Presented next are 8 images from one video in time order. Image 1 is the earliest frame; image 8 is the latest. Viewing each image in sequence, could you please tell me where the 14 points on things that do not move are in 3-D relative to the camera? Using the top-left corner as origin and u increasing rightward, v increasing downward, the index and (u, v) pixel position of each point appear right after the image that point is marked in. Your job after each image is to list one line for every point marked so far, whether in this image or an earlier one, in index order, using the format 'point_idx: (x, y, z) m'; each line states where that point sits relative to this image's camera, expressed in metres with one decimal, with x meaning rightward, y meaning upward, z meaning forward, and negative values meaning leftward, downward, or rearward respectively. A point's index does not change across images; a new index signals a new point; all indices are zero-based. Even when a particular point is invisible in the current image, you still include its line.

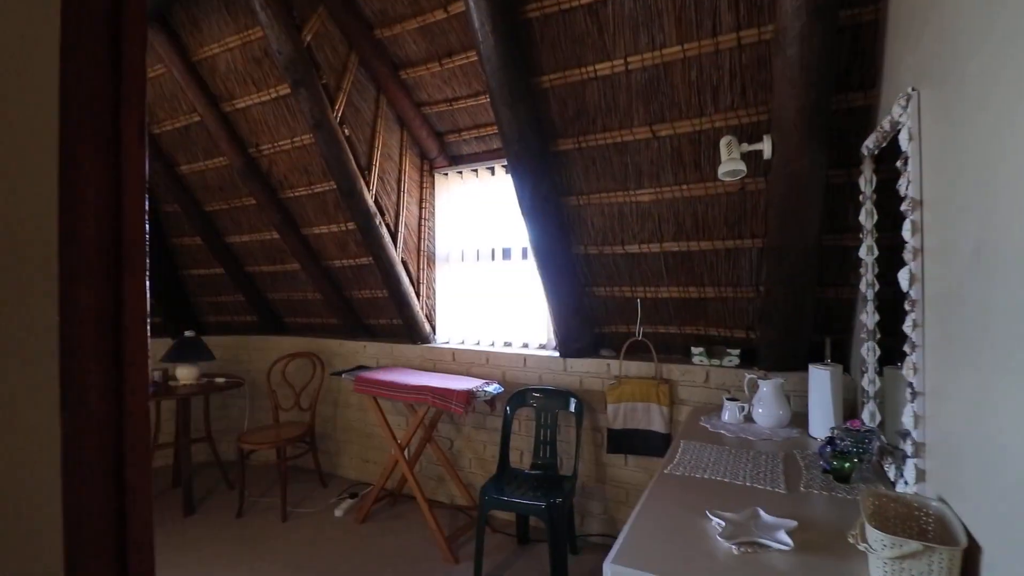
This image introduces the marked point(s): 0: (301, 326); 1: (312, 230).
0: (-1.9, -0.4, +4.5) m
1: (-1.5, +0.4, +3.6) m
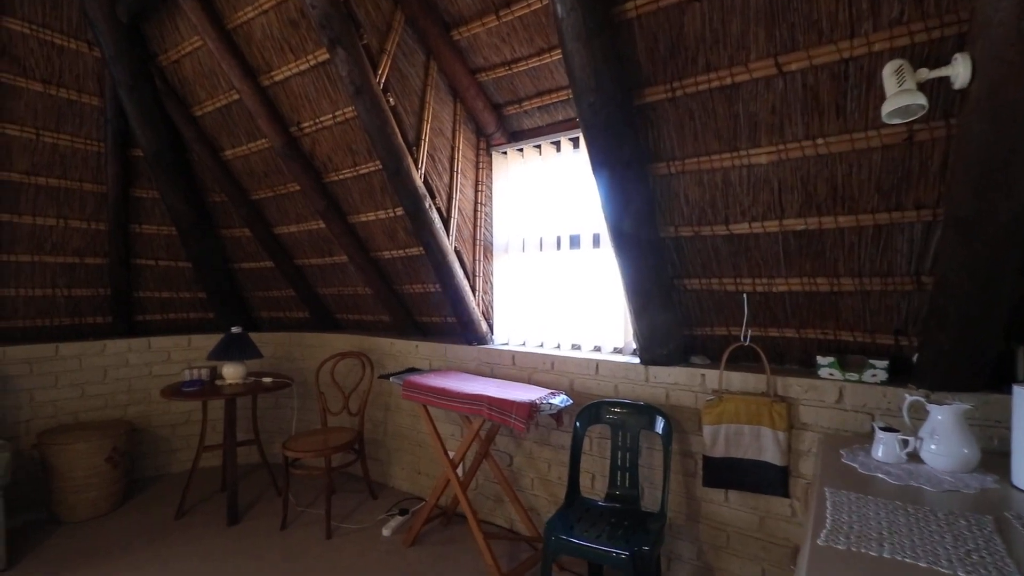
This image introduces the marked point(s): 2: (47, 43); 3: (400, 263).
0: (-1.4, -0.3, +4.2) m
1: (-1.0, +0.5, +3.2) m
2: (-2.6, +1.4, +2.7) m
3: (-0.8, +0.2, +3.4) m
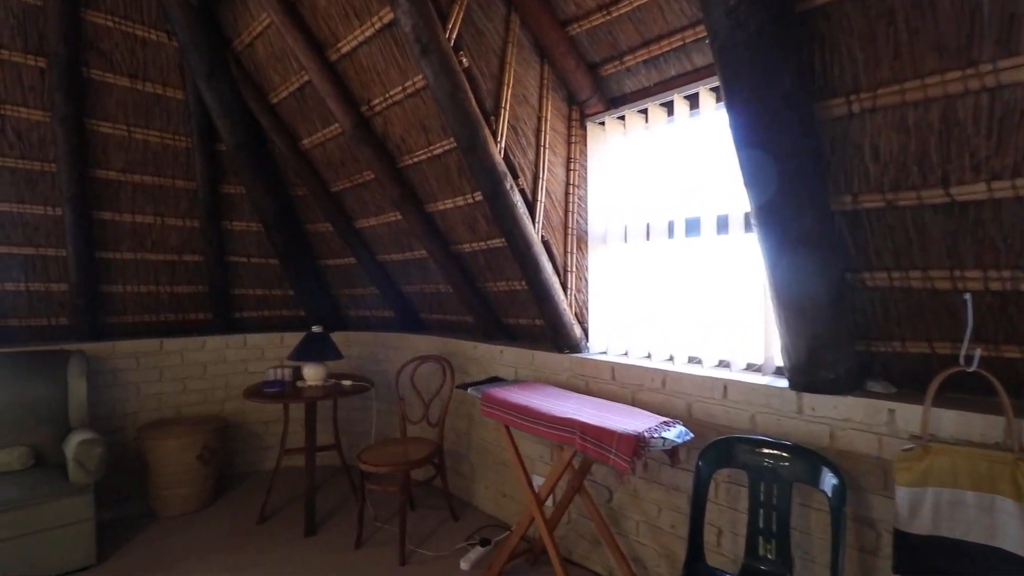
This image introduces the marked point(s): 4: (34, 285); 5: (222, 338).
0: (-0.6, -0.3, +3.9) m
1: (-0.5, +0.5, +2.9) m
2: (-2.1, +1.4, +2.7) m
3: (-0.2, +0.2, +3.0) m
4: (-3.1, 0.0, +3.2) m
5: (-2.3, -0.4, +3.9) m
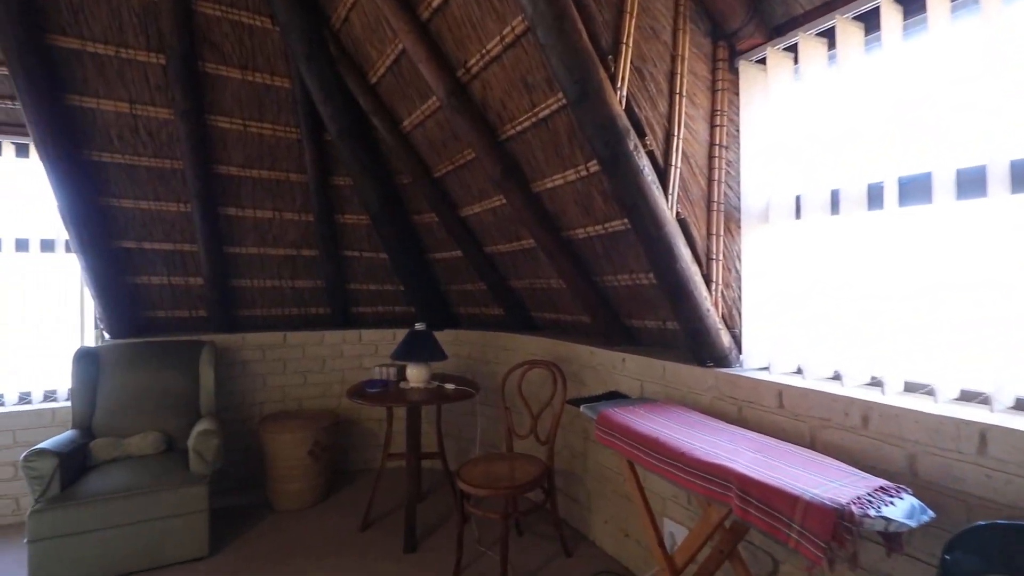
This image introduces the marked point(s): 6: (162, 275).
0: (+0.3, -0.3, +3.4) m
1: (+0.1, +0.5, +2.4) m
2: (-1.5, +1.4, +2.6) m
3: (+0.4, +0.2, +2.5) m
4: (-2.3, +0.1, +3.4) m
5: (-1.4, -0.4, +3.9) m
6: (-2.4, +0.1, +3.4) m
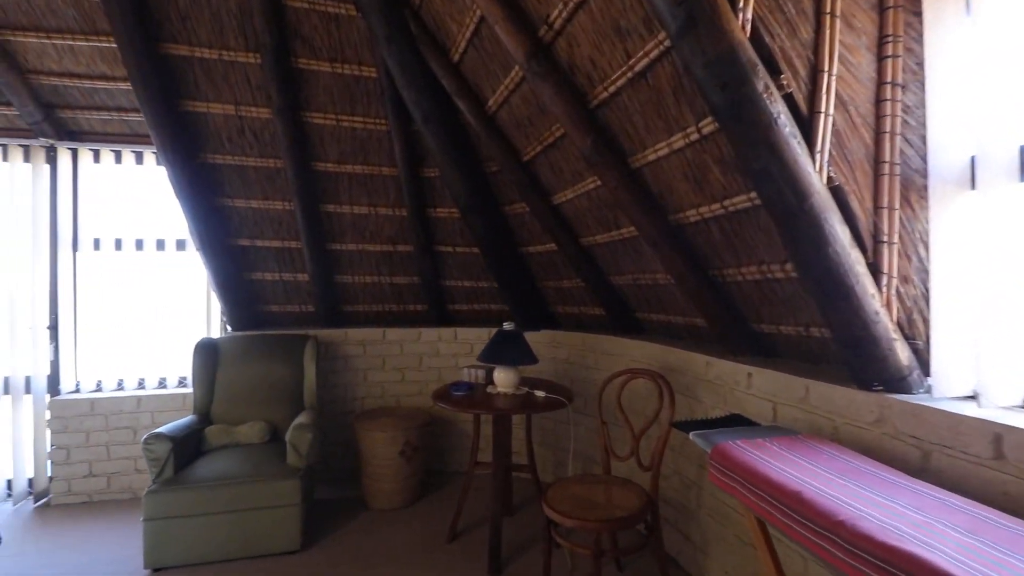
0: (+0.9, -0.2, +3.0) m
1: (+0.5, +0.5, +2.0) m
2: (-1.0, +1.4, +2.6) m
3: (+0.8, +0.2, +2.0) m
4: (-1.7, +0.1, +3.6) m
5: (-0.6, -0.3, +3.8) m
6: (-1.7, +0.1, +3.5) m
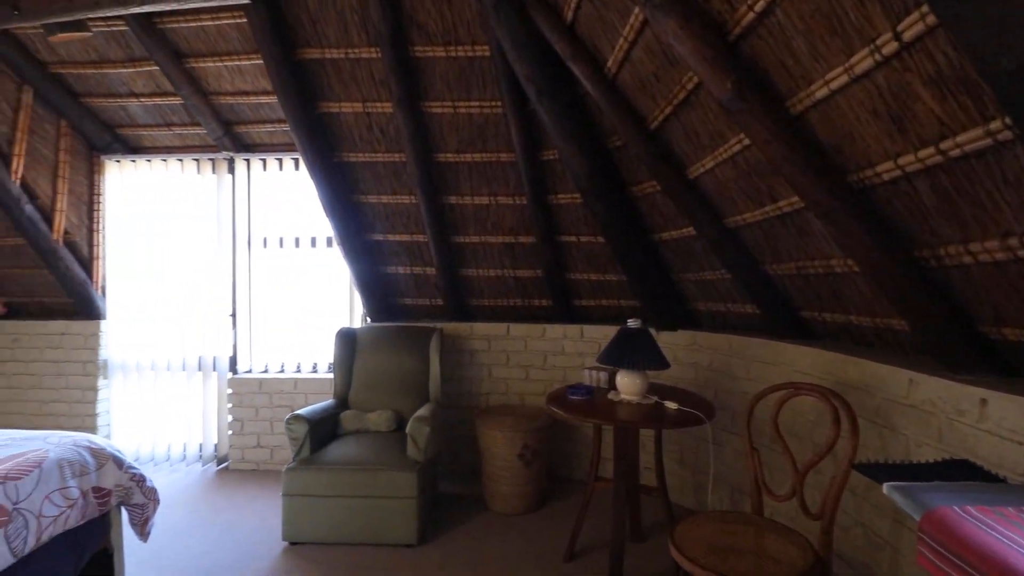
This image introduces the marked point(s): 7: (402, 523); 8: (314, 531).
0: (+1.5, -0.2, +2.3) m
1: (+0.9, +0.6, +1.5) m
2: (-0.4, +1.5, +2.5) m
3: (+1.2, +0.3, +1.4) m
4: (-0.7, +0.1, +3.6) m
5: (+0.4, -0.3, +3.6) m
6: (-0.8, +0.2, +3.6) m
7: (-0.6, -1.3, +2.8) m
8: (-1.1, -1.4, +2.8) m
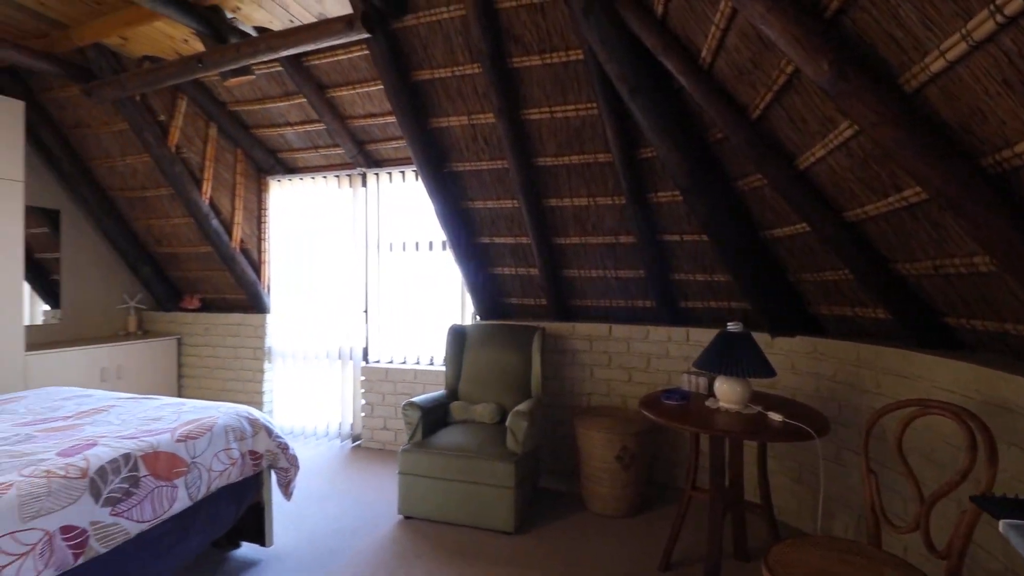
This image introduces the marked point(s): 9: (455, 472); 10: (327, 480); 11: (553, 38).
0: (+1.9, -0.2, +1.9) m
1: (+1.1, +0.6, +1.3) m
2: (+0.1, +1.5, +2.6) m
3: (+1.3, +0.3, +1.1) m
4: (+0.1, +0.1, +3.8) m
5: (+1.1, -0.3, +3.4) m
6: (0.0, +0.2, +3.8) m
7: (-0.1, -1.3, +2.9) m
8: (-0.6, -1.4, +3.1) m
9: (-0.4, -1.1, +3.0) m
10: (-1.4, -1.4, +3.7) m
11: (+0.2, +1.3, +2.6) m
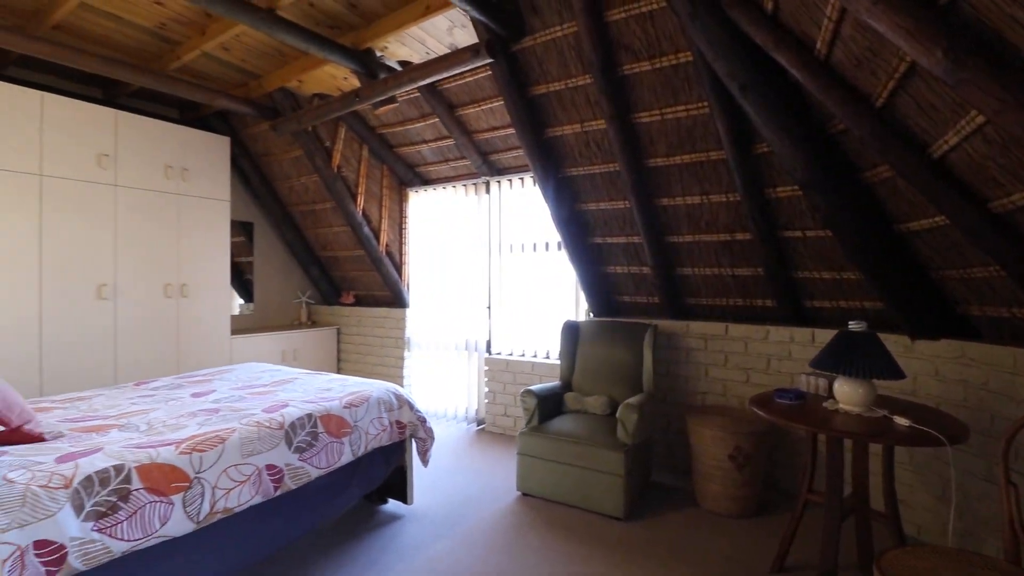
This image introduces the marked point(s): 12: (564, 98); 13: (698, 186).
0: (+2.3, -0.2, +1.6) m
1: (+1.3, +0.6, +1.2) m
2: (+0.7, +1.5, +2.7) m
3: (+1.5, +0.3, +1.0) m
4: (+1.0, +0.2, +3.9) m
5: (+1.9, -0.3, +3.3) m
6: (+0.9, +0.2, +3.9) m
7: (+0.6, -1.3, +3.1) m
8: (+0.2, -1.4, +3.3) m
9: (+0.4, -1.1, +3.2) m
10: (-0.5, -1.4, +4.1) m
11: (+0.9, +1.4, +2.7) m
12: (+0.3, +1.3, +3.2) m
13: (+1.2, +0.7, +3.2) m
